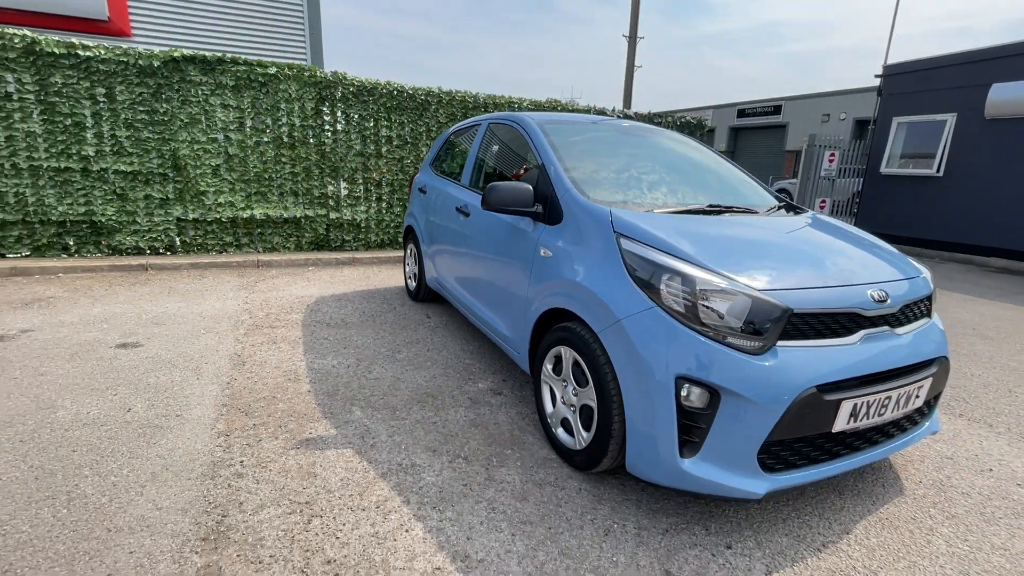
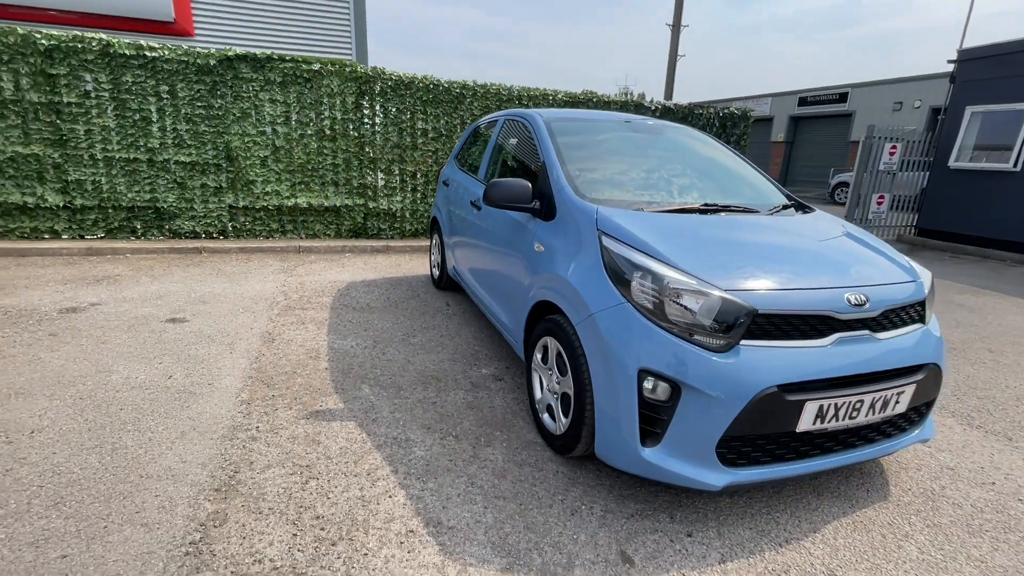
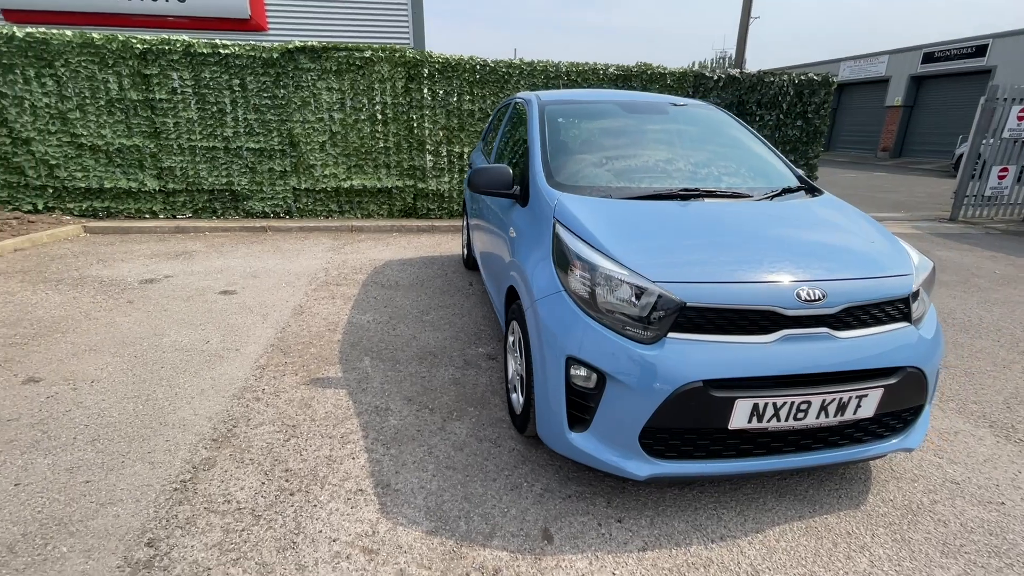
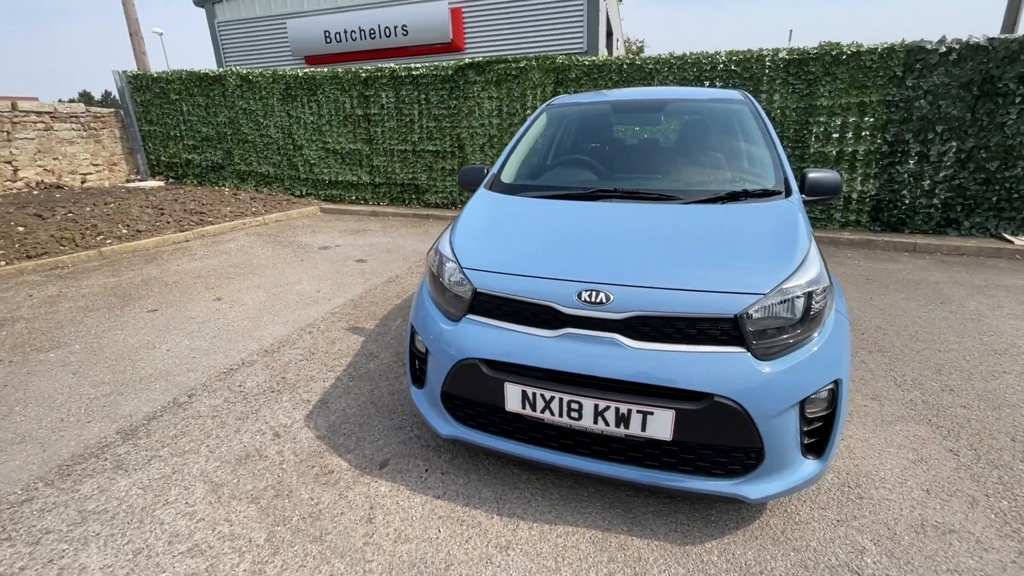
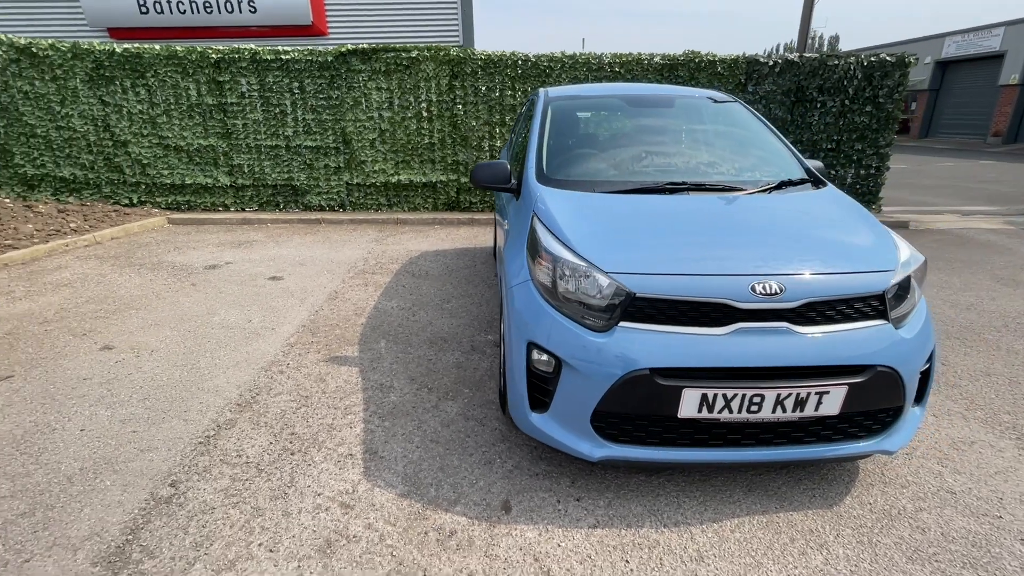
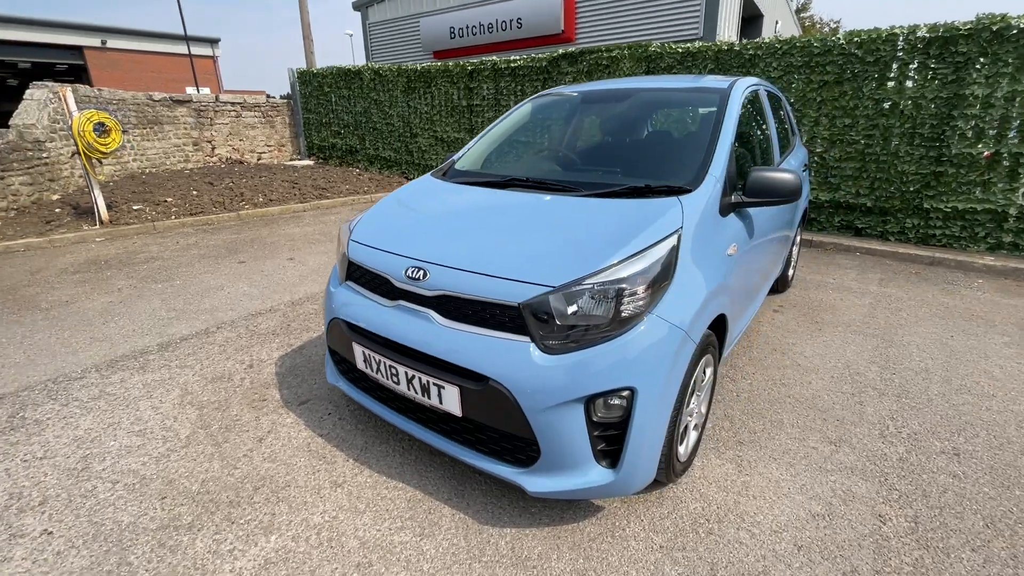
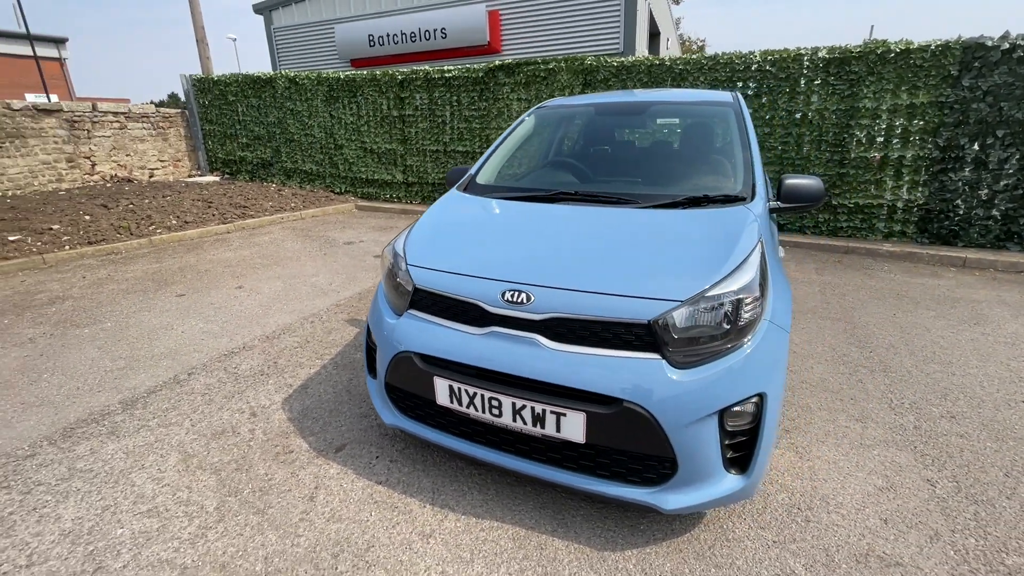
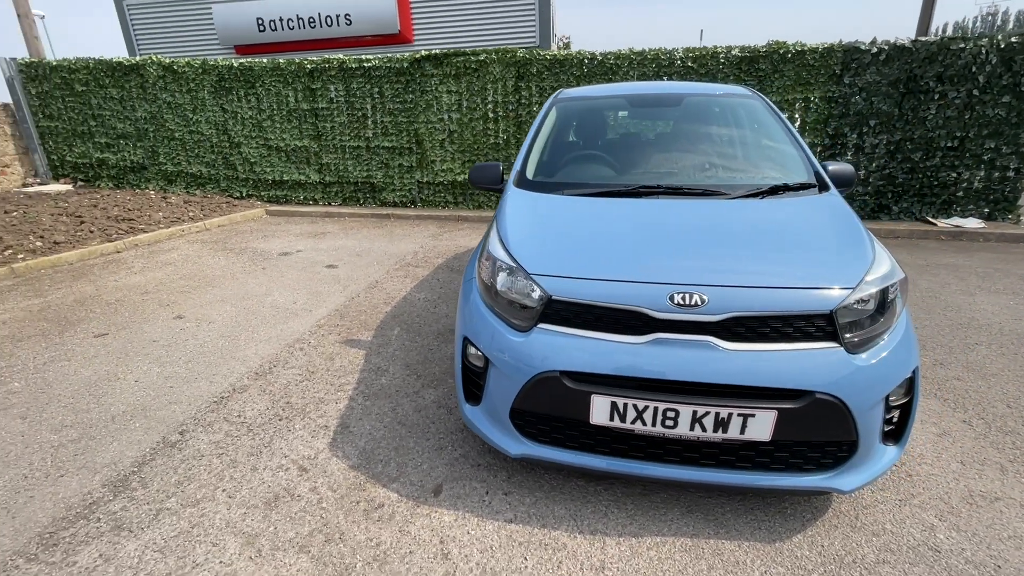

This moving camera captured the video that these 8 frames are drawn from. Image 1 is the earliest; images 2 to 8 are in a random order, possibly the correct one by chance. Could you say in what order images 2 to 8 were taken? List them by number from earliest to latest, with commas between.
2, 3, 5, 8, 4, 7, 6
